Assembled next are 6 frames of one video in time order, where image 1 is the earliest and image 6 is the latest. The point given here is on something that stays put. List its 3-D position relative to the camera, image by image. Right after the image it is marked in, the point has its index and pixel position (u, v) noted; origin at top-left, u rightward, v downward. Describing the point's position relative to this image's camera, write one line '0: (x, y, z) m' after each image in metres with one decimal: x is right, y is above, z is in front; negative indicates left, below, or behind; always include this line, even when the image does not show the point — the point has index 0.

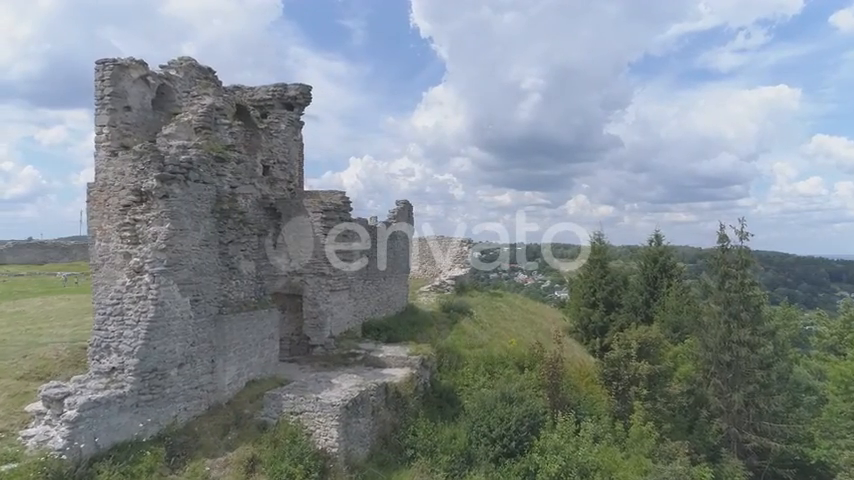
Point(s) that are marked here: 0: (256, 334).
0: (-3.0, -1.6, +9.9) m
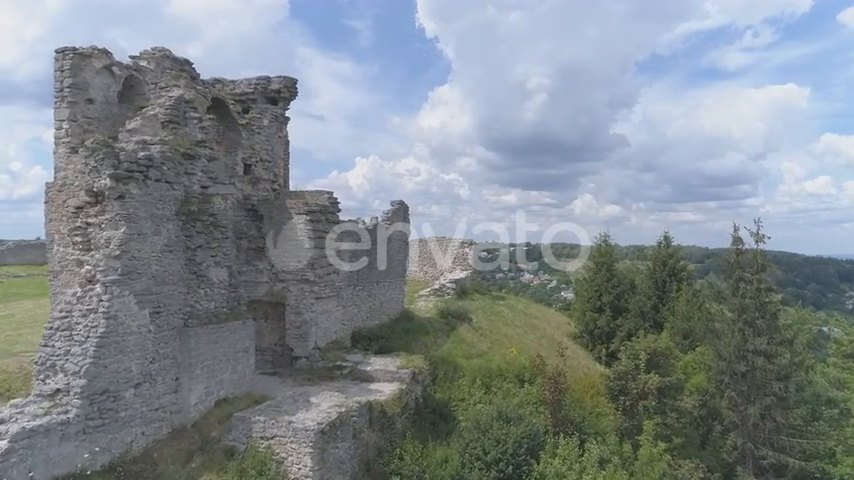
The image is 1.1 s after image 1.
0: (-3.2, -1.7, +9.0) m
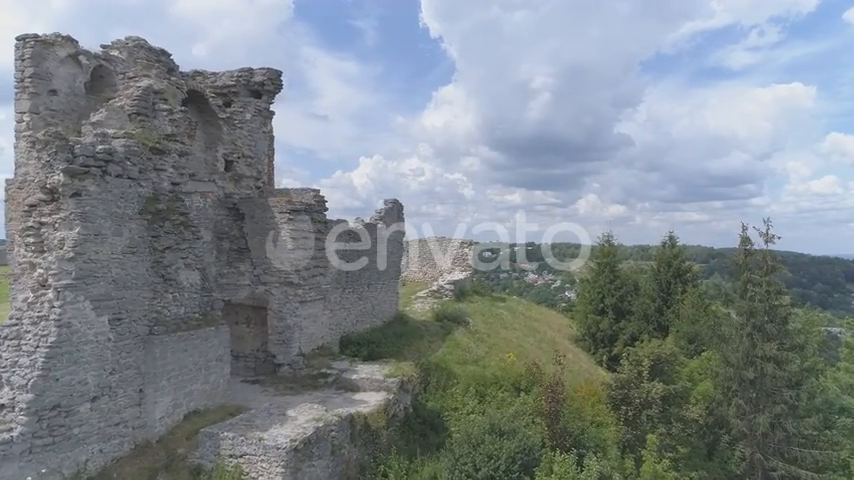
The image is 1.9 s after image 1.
0: (-3.4, -1.7, +8.4) m
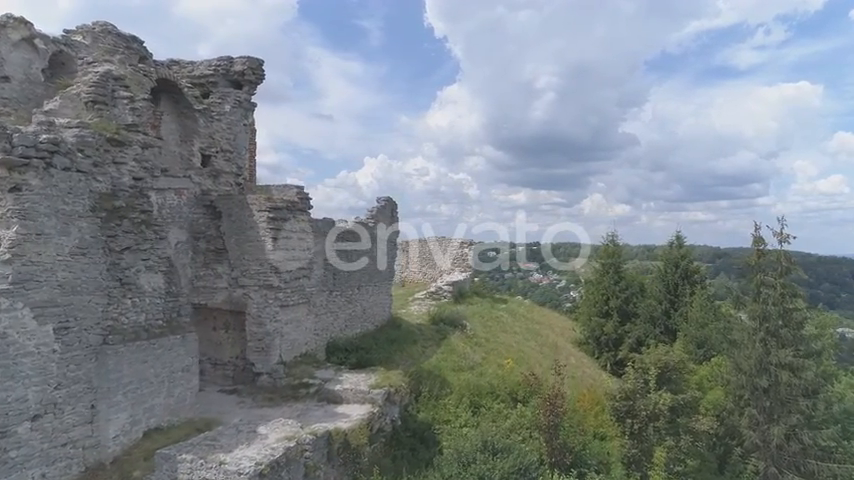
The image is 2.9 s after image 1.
0: (-3.6, -1.7, +7.6) m
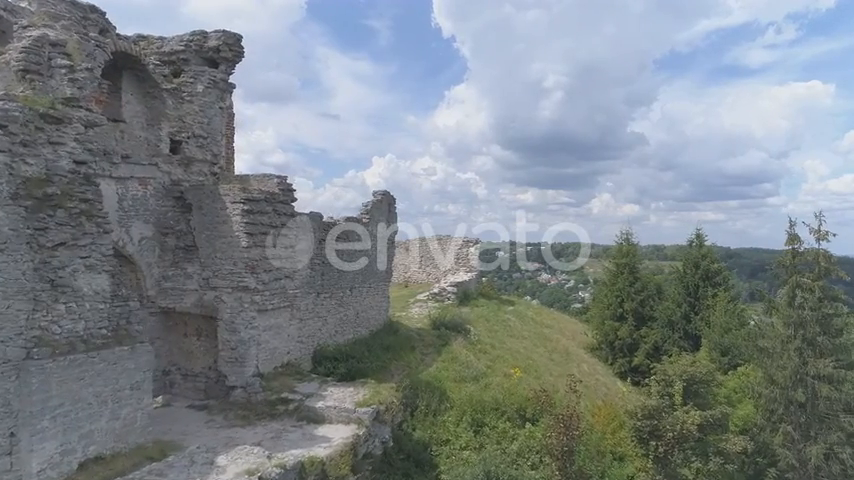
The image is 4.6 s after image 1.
0: (-3.7, -1.7, +6.5) m
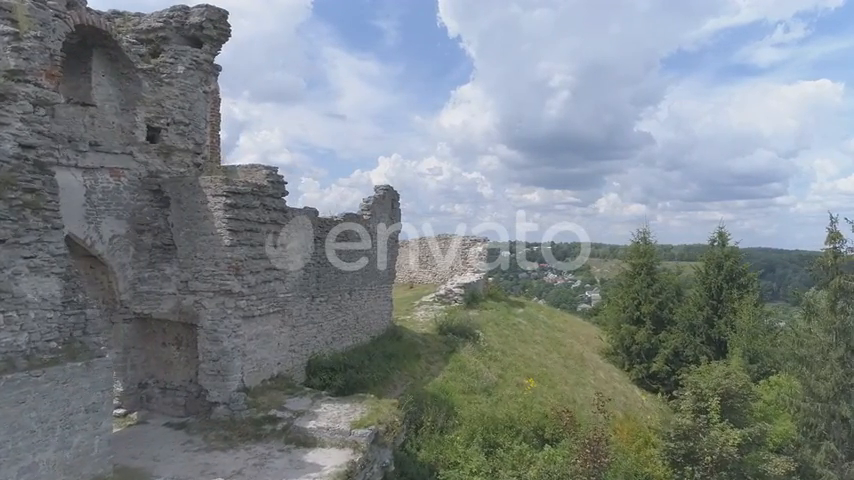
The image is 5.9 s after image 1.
0: (-3.6, -1.6, +5.5) m
